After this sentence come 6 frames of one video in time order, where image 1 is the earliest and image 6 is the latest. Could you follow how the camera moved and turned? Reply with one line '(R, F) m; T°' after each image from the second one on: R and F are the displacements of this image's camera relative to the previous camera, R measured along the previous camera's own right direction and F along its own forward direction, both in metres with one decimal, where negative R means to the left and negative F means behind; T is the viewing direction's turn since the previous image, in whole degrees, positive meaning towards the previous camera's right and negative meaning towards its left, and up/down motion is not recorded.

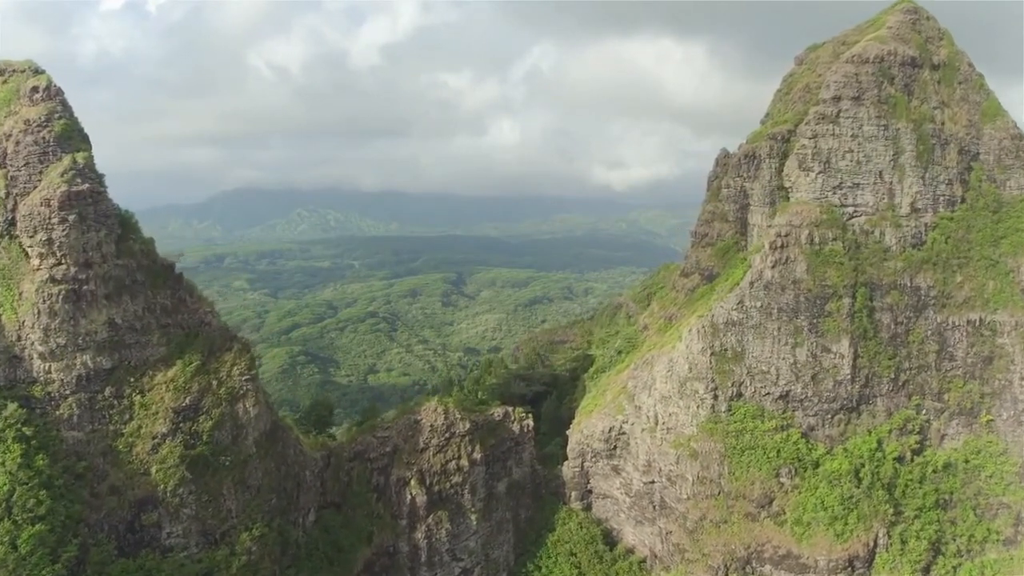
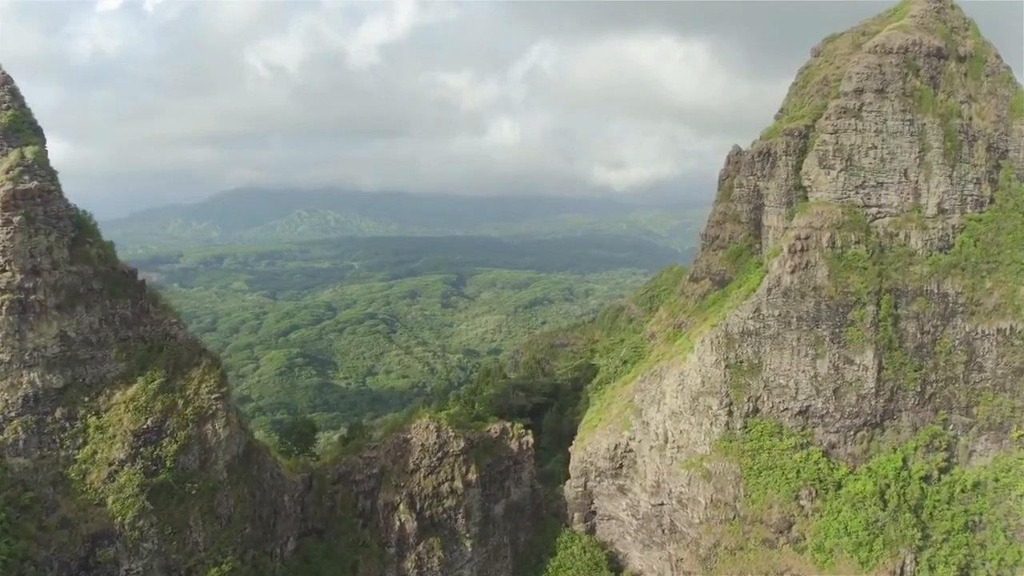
(+0.1, +2.1) m; 0°
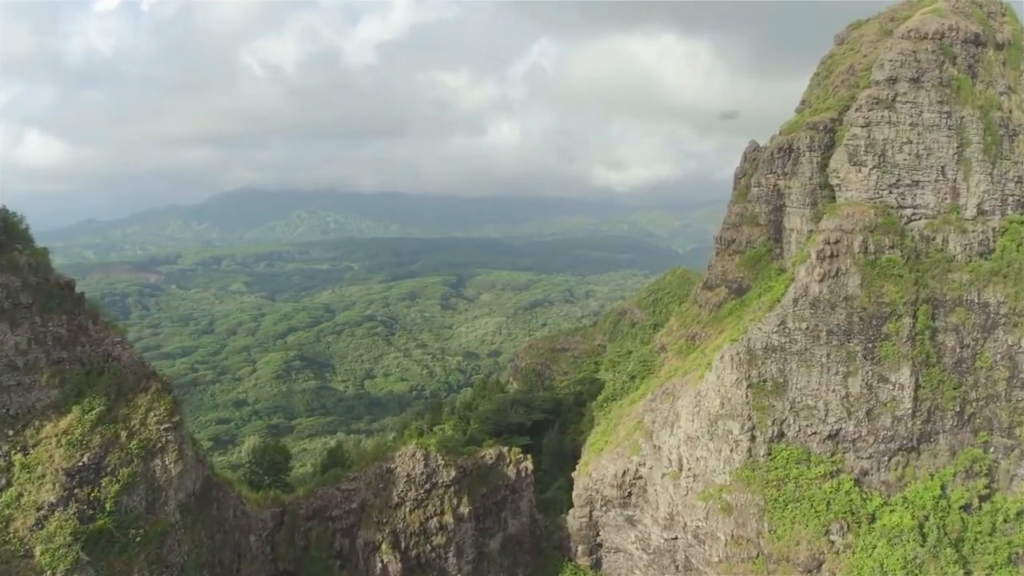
(+0.1, +2.7) m; 0°
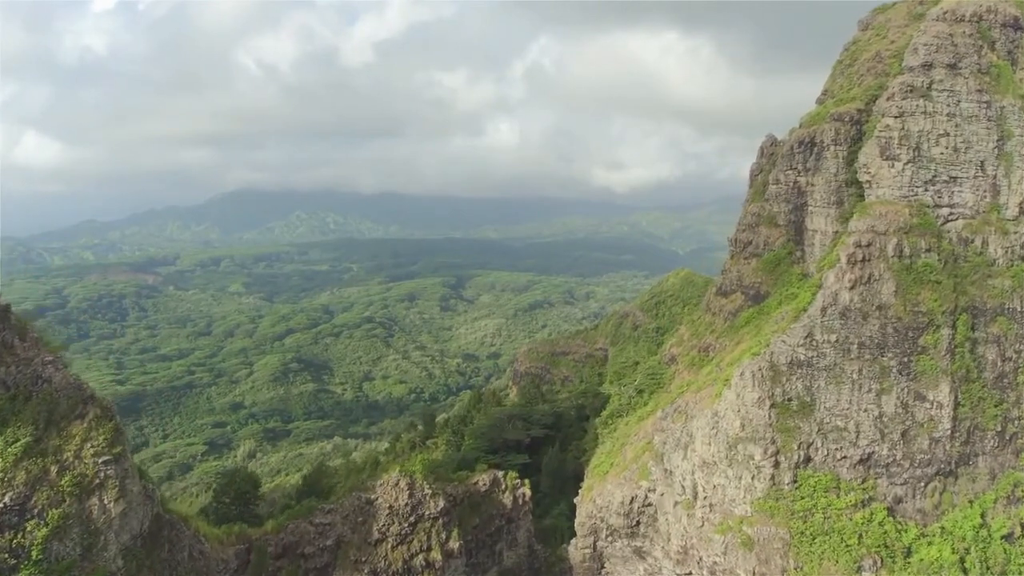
(+0.1, +2.4) m; 0°
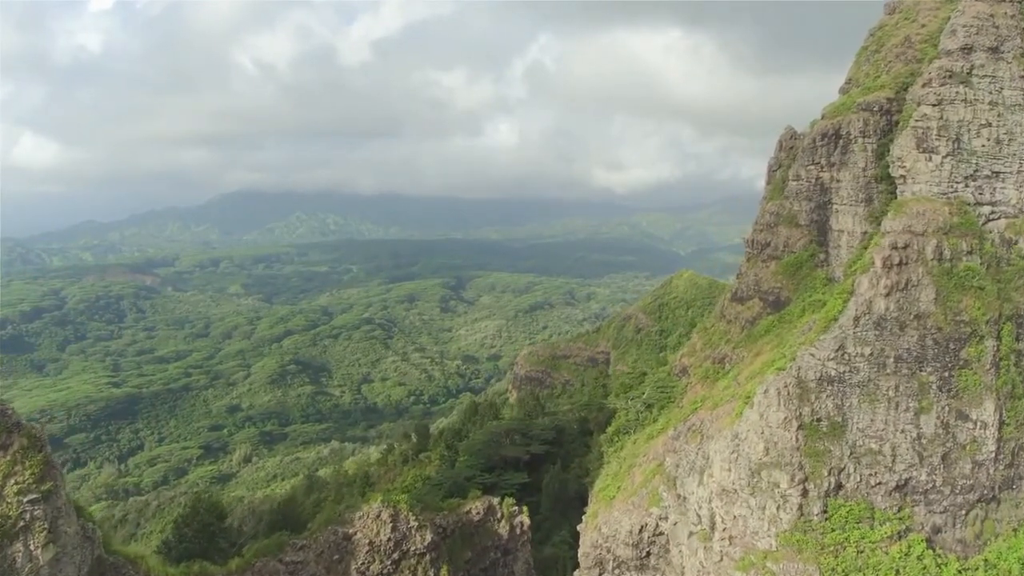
(+0.1, +2.2) m; 0°
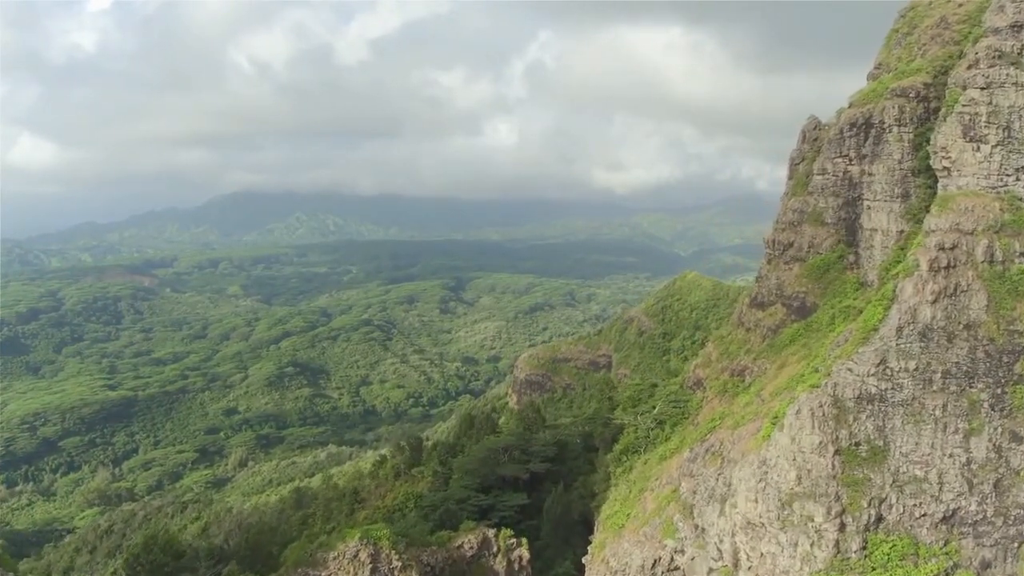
(+0.1, +2.2) m; 0°
